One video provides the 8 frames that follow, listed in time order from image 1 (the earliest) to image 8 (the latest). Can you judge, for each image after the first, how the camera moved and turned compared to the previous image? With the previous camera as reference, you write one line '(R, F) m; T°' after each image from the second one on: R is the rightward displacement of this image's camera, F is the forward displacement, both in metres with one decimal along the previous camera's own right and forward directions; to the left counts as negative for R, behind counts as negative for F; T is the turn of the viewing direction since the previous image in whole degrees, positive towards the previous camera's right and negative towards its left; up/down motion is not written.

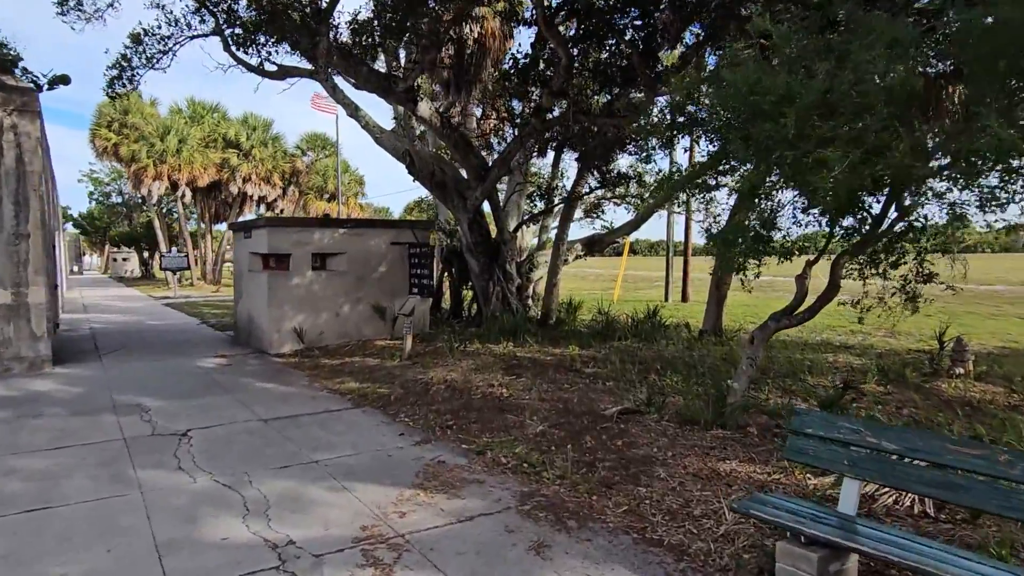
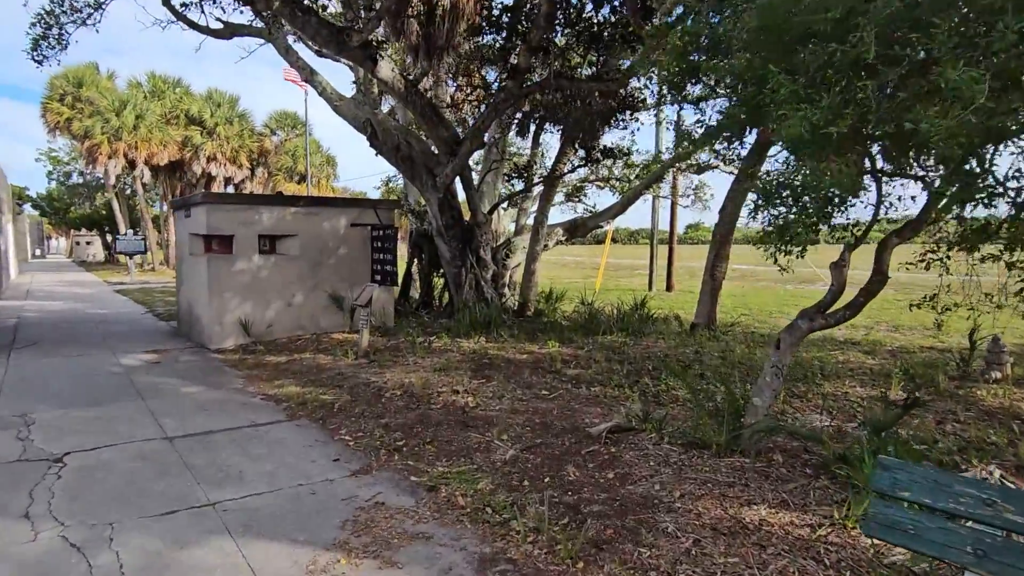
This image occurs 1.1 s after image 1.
(+0.1, +0.9) m; +2°
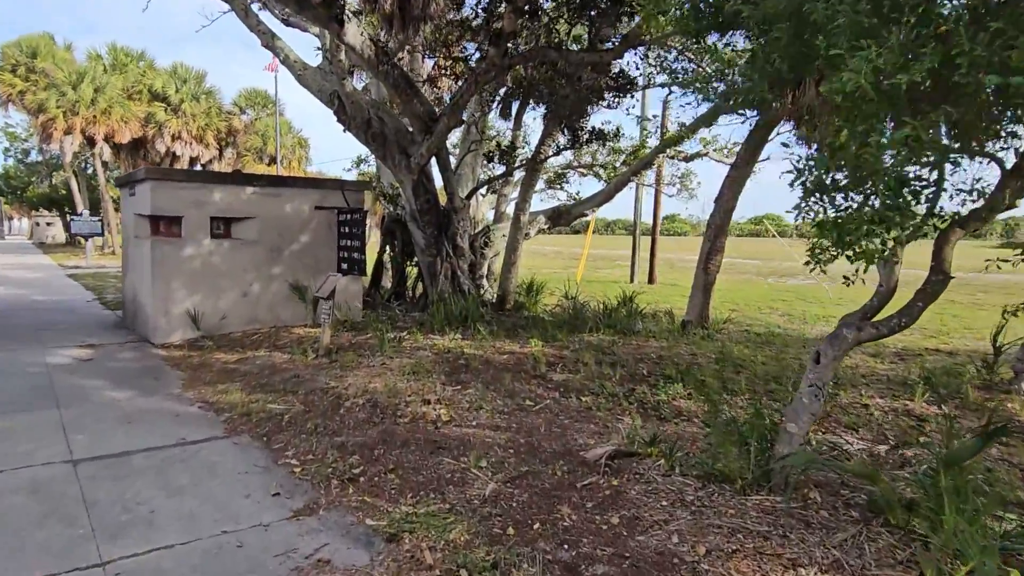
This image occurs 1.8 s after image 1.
(0.0, +0.6) m; +2°
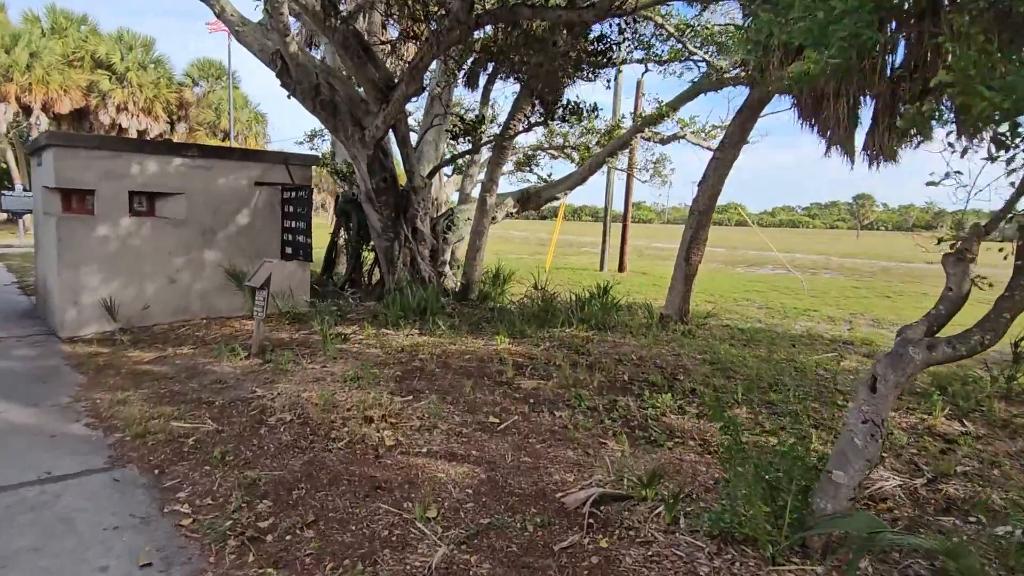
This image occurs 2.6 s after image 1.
(0.0, +0.7) m; +3°
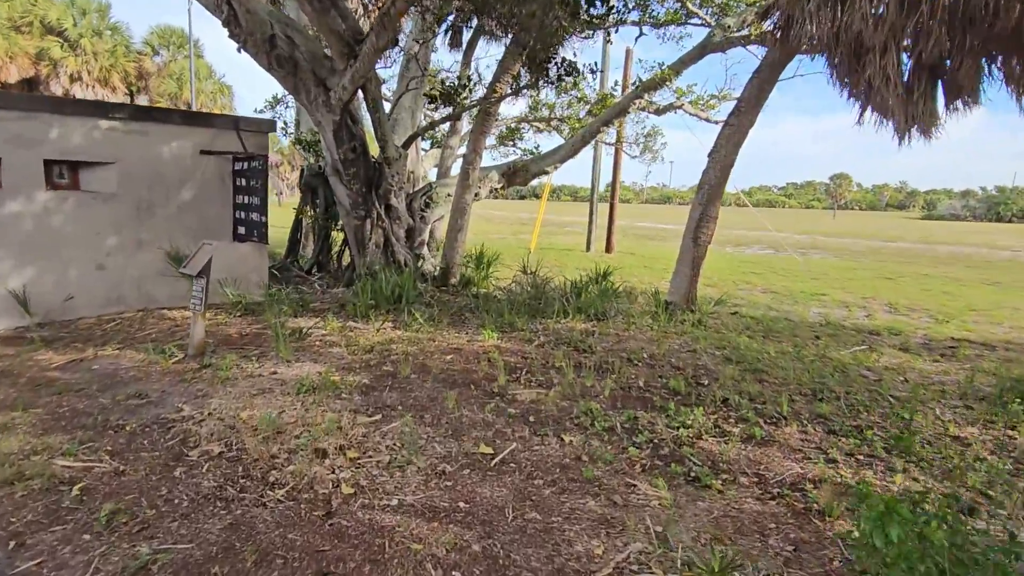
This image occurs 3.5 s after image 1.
(-0.1, +0.8) m; +2°
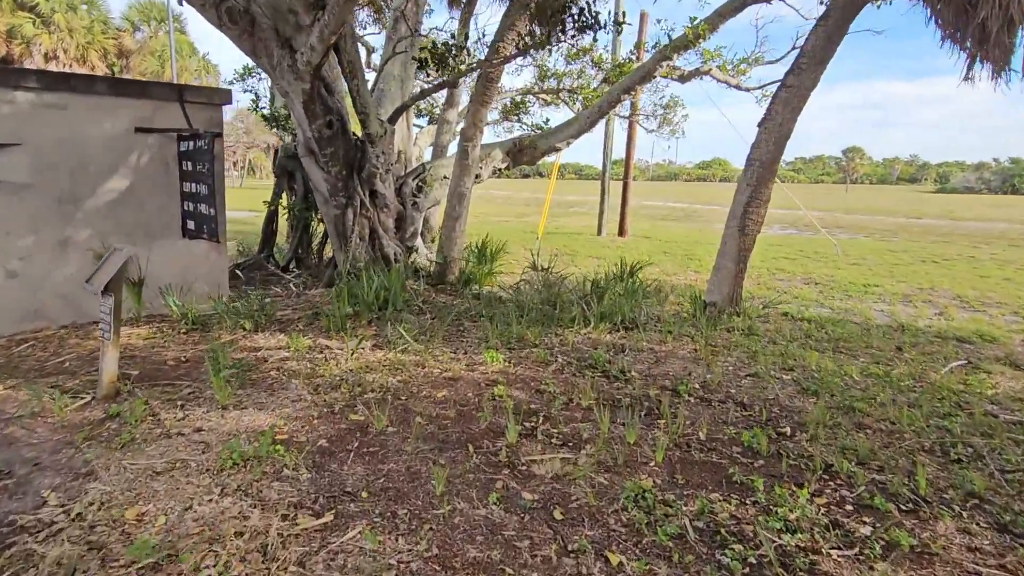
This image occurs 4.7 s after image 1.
(0.0, +1.0) m; 0°
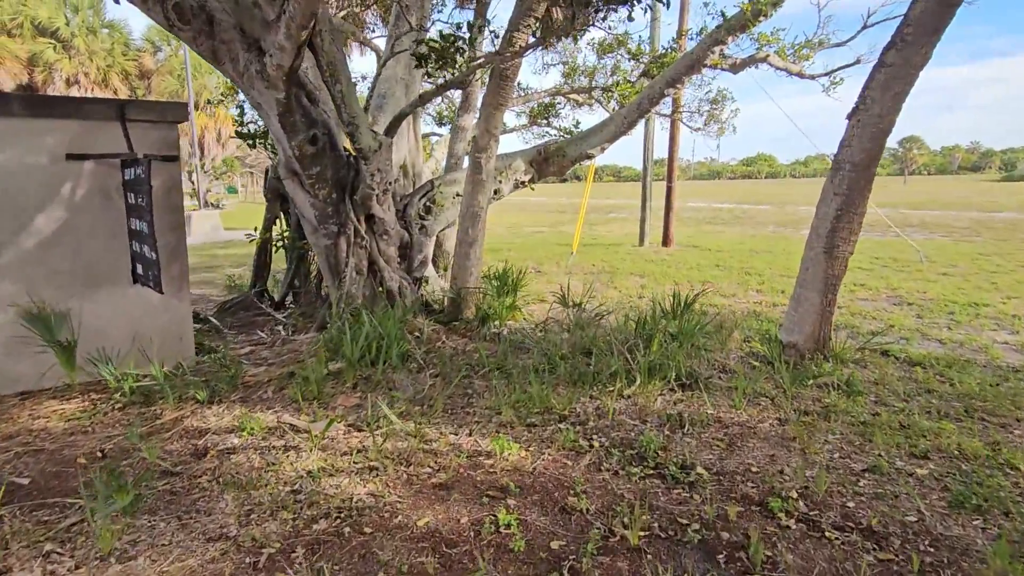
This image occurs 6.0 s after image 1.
(+0.1, +1.0) m; -4°
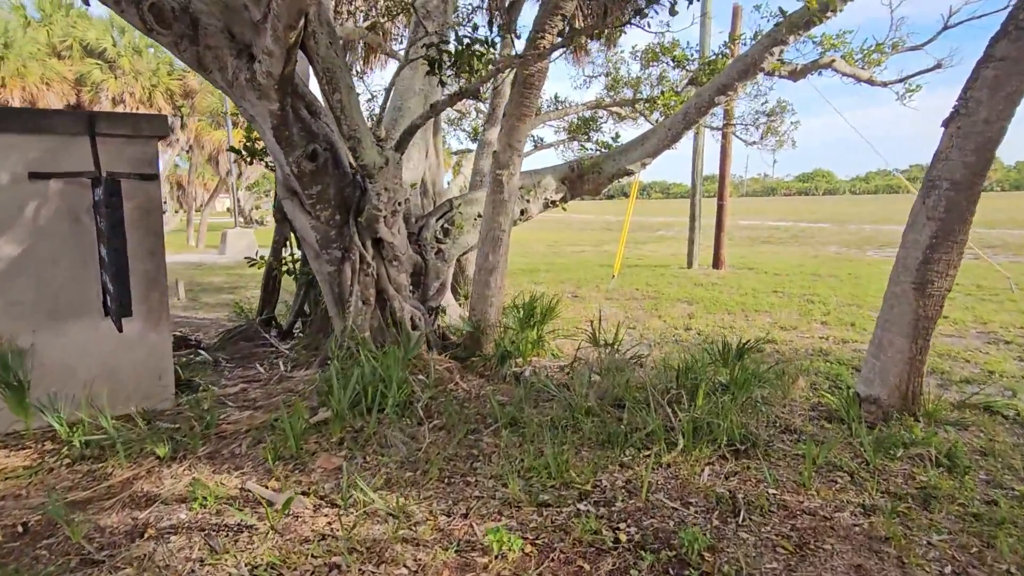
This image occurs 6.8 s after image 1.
(+0.1, +0.6) m; -4°
